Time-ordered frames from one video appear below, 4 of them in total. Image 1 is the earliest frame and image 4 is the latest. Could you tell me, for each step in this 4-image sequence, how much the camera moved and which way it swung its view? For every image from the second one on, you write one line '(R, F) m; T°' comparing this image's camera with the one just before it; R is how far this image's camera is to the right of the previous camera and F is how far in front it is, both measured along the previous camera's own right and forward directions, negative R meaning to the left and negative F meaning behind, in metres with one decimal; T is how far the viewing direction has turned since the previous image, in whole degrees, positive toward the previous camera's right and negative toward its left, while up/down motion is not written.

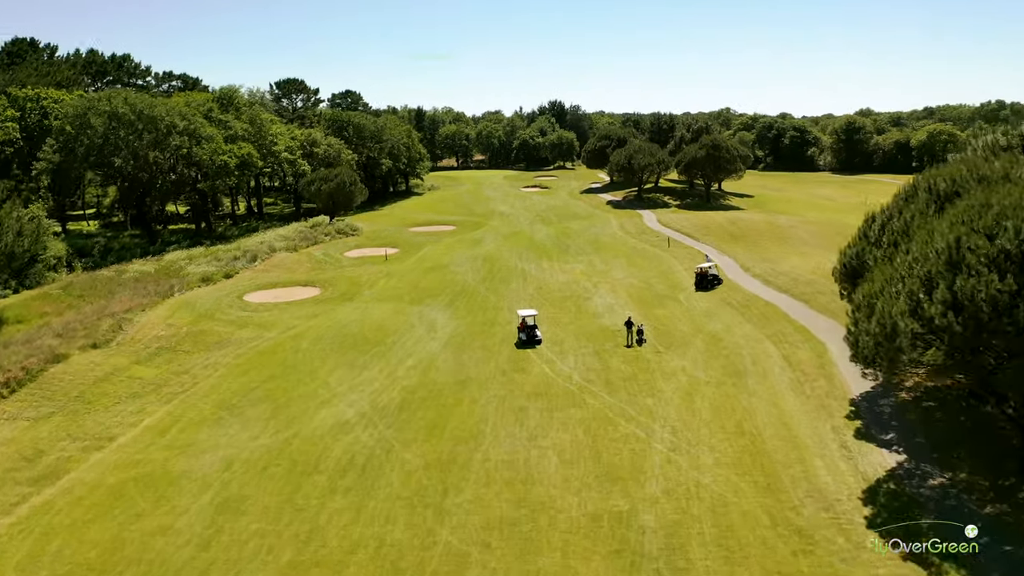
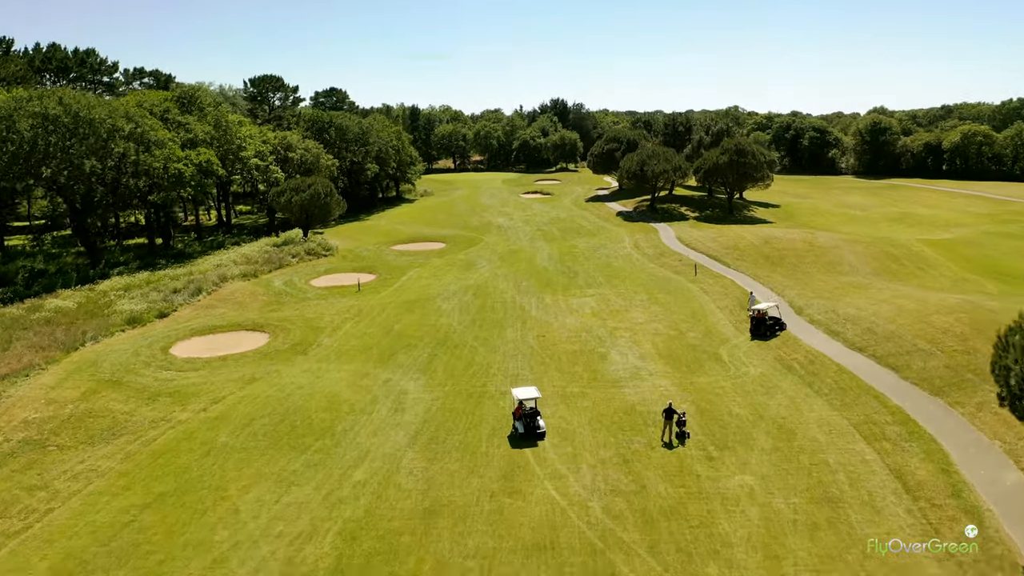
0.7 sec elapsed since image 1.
(+0.2, +8.5) m; 0°
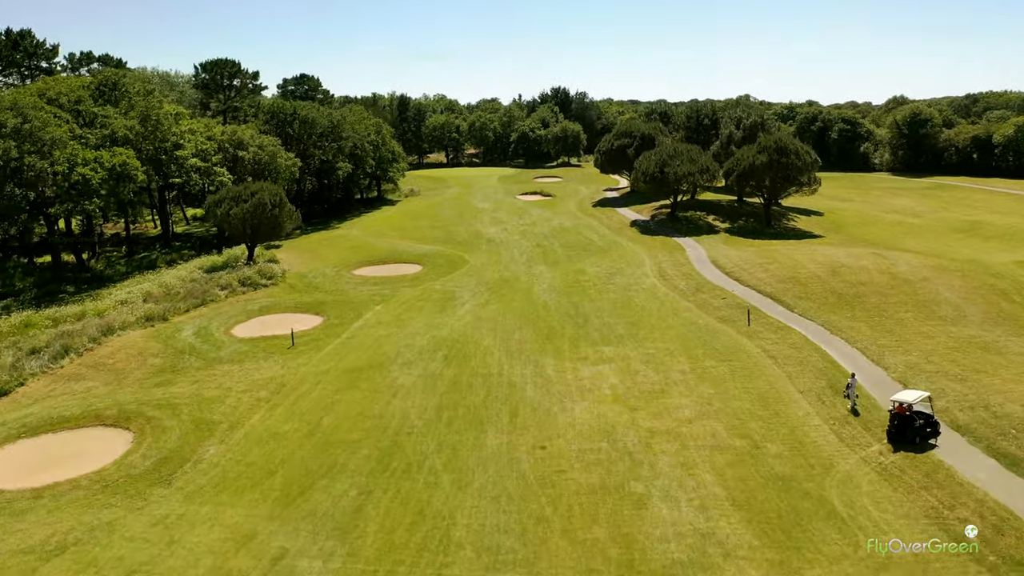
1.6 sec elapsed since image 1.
(+0.5, +11.7) m; 0°
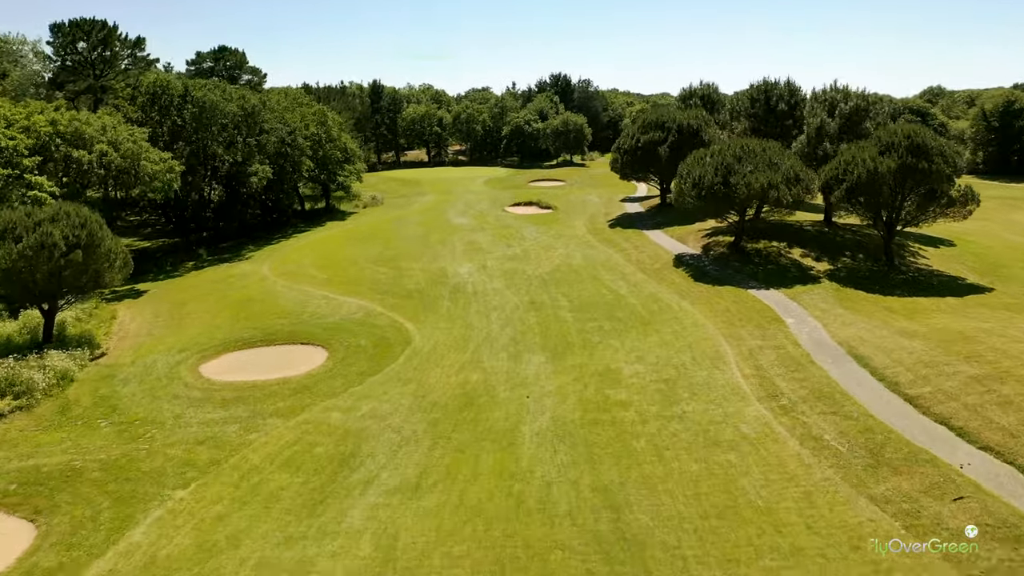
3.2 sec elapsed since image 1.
(+0.8, +20.9) m; 0°
